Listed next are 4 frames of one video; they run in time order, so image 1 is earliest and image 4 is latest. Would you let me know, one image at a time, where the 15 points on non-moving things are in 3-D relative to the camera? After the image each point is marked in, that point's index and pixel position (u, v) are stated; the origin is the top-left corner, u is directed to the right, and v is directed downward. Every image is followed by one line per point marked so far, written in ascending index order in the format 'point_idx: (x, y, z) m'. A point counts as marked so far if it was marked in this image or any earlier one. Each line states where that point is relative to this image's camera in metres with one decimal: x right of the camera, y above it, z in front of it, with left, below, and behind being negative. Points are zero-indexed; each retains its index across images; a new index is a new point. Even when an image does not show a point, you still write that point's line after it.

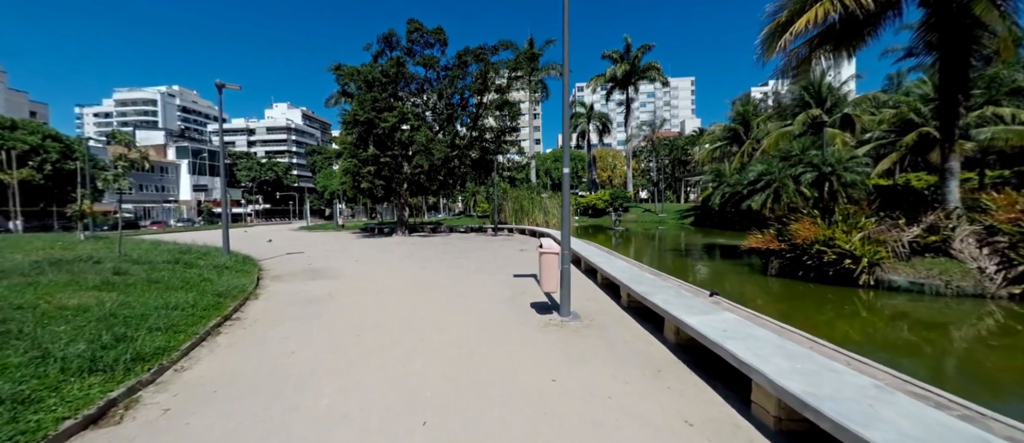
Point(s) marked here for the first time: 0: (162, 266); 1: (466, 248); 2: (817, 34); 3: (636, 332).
0: (-7.3, -1.0, +7.8) m
1: (-2.1, -1.2, +16.5) m
2: (+8.3, +5.1, +10.2) m
3: (+1.8, -1.6, +5.3) m
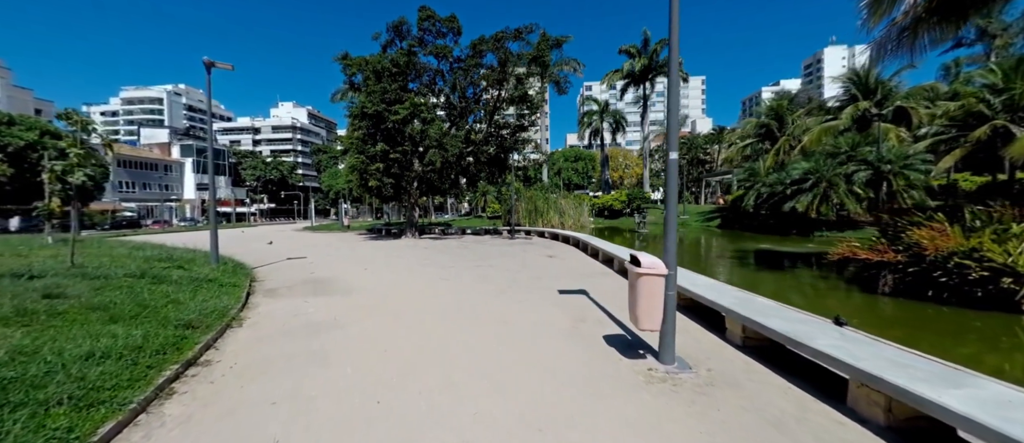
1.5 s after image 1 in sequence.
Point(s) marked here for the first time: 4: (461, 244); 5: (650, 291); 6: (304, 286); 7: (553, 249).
0: (-6.3, -1.0, +6.1) m
1: (-1.1, -1.2, +14.7) m
2: (+9.3, +4.9, +8.3) m
3: (+2.7, -1.7, +3.5) m
4: (-2.6, -1.2, +19.5) m
5: (+1.5, -0.8, +4.2) m
6: (-4.9, -1.5, +8.9) m
7: (+1.7, -1.1, +15.4) m
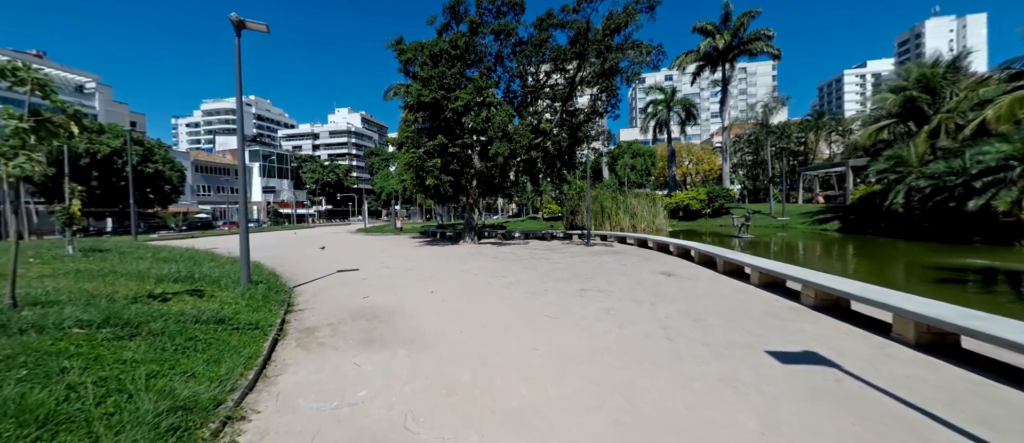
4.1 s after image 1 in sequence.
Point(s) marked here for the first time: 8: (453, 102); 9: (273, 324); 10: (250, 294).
0: (-4.3, -1.2, +3.6) m
1: (+1.9, -1.4, +11.5) m
2: (+11.5, +4.8, +3.9) m
3: (+4.3, -1.8, -0.1) m
4: (+0.9, -1.3, +16.4) m
5: (+3.3, -0.9, +0.8) m
6: (-2.6, -1.7, +6.2) m
7: (+4.8, -1.3, +11.8) m
8: (-3.0, +6.0, +18.9) m
9: (-3.7, -1.5, +5.8) m
10: (-5.0, -1.3, +7.1) m
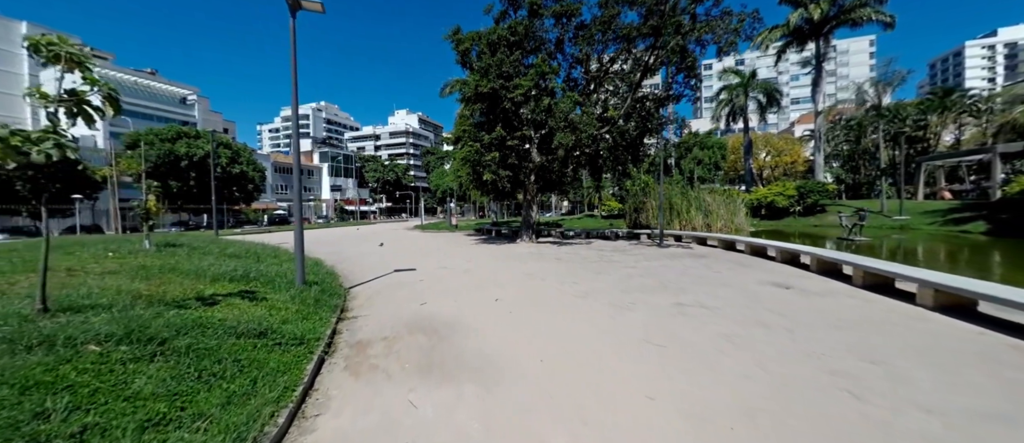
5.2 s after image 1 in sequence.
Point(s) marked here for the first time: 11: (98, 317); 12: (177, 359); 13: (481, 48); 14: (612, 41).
0: (-3.4, -1.1, +2.9) m
1: (+3.8, -1.3, +9.8) m
2: (+12.2, +4.8, +1.0) m
3: (+4.6, -1.8, -1.9) m
4: (+3.5, -1.2, +14.8) m
5: (+3.7, -0.9, -1.0) m
6: (-1.4, -1.6, +5.2) m
7: (+6.7, -1.2, +9.8) m
8: (+0.1, +6.2, +17.8) m
9: (-2.6, -1.5, +5.0) m
10: (-3.6, -1.3, +6.5) m
11: (-4.2, -1.0, +3.9) m
12: (-3.0, -1.2, +3.4) m
13: (-1.6, +8.8, +19.0) m
14: (+5.1, +9.1, +19.1) m
